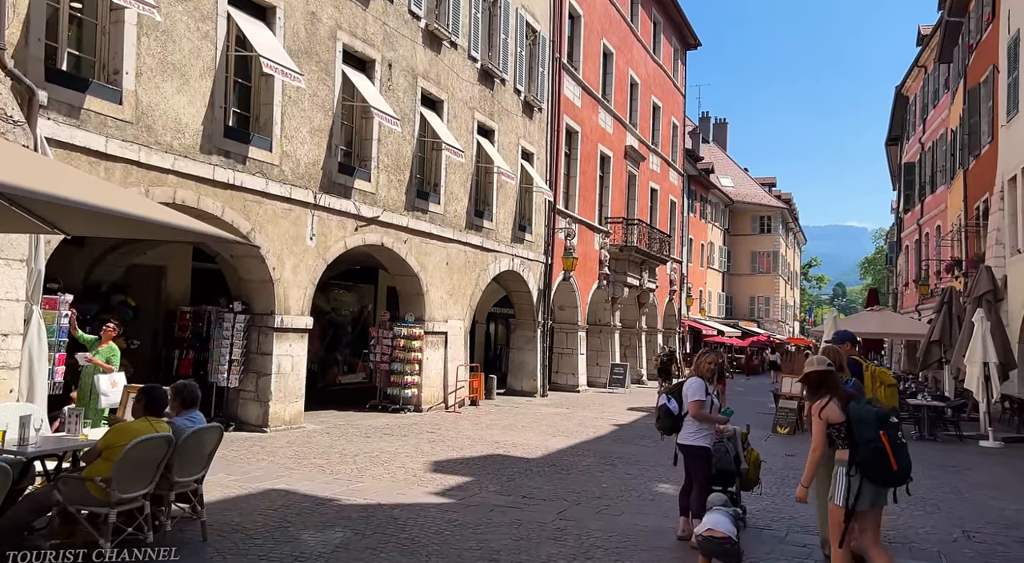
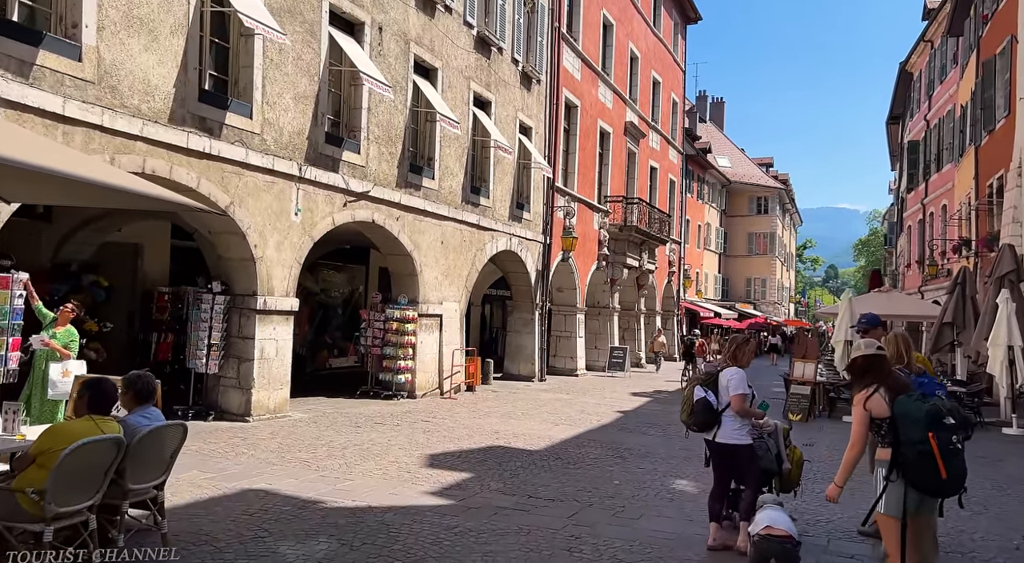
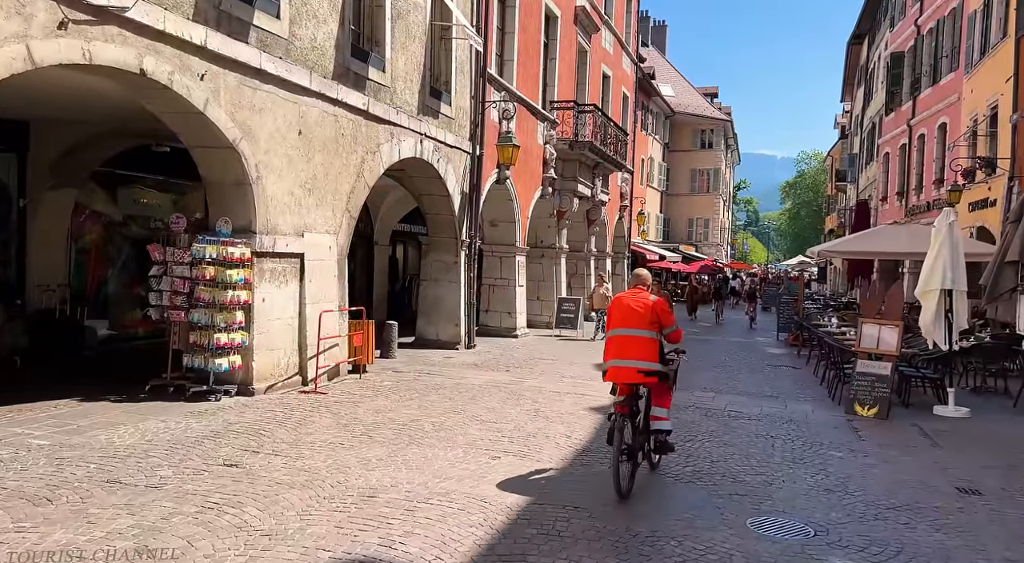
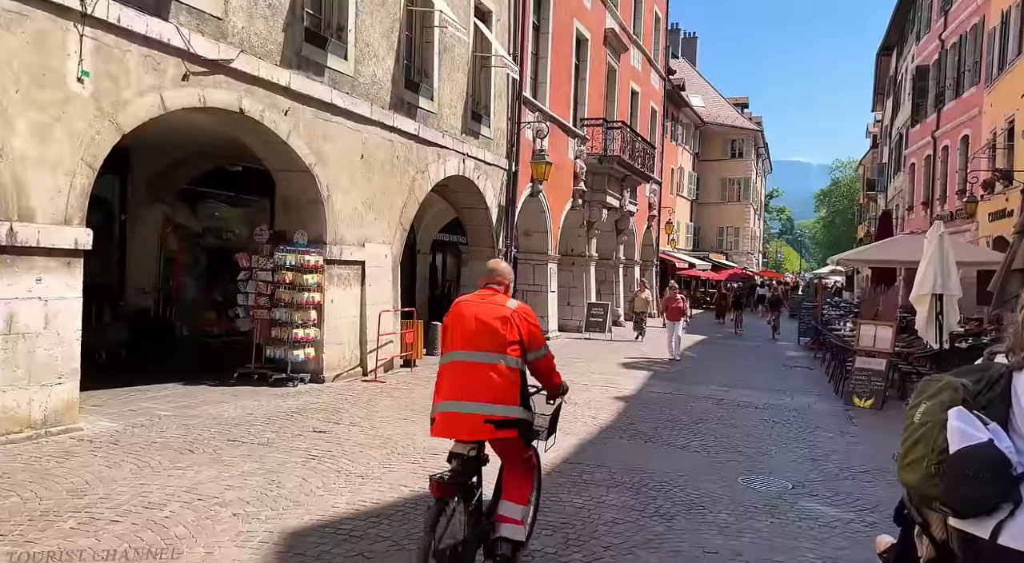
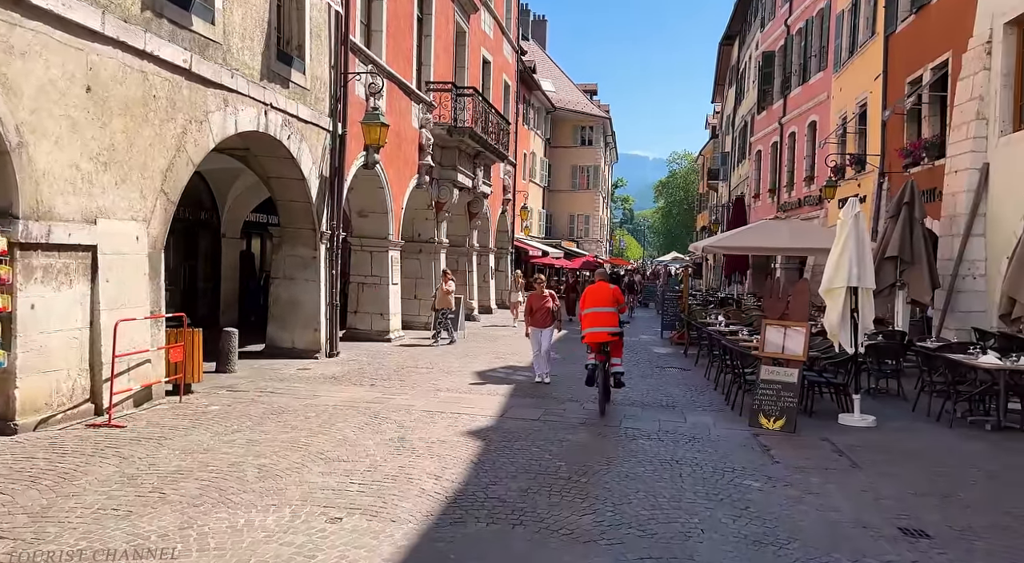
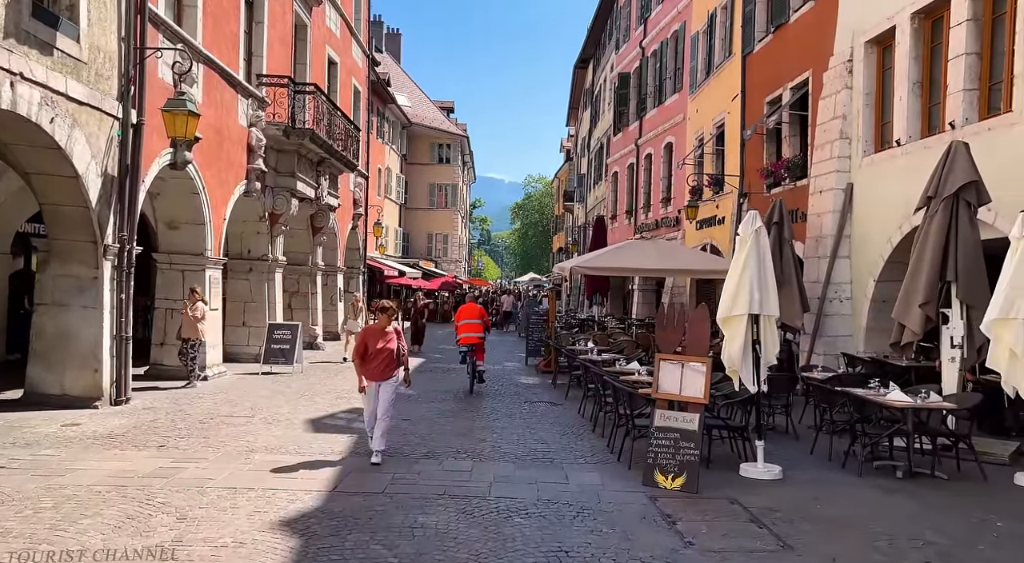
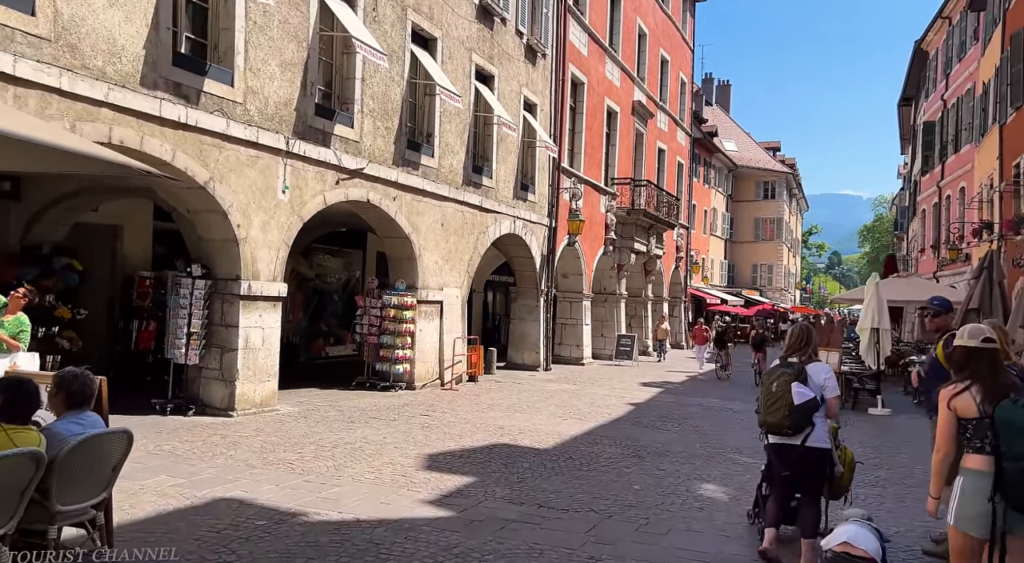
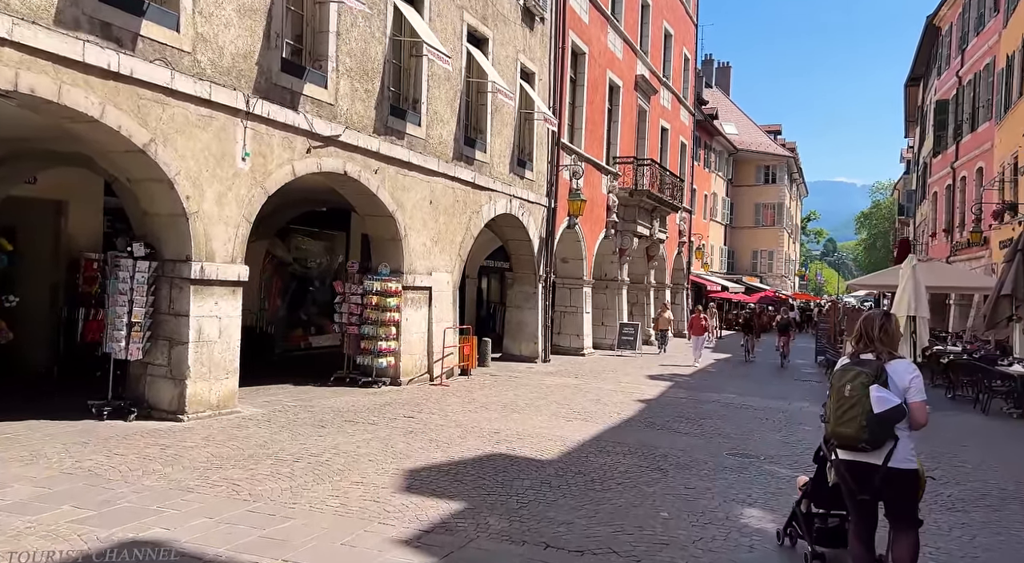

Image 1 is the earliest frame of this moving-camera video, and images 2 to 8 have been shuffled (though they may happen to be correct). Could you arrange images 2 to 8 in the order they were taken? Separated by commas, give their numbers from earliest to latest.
2, 7, 8, 4, 3, 5, 6
